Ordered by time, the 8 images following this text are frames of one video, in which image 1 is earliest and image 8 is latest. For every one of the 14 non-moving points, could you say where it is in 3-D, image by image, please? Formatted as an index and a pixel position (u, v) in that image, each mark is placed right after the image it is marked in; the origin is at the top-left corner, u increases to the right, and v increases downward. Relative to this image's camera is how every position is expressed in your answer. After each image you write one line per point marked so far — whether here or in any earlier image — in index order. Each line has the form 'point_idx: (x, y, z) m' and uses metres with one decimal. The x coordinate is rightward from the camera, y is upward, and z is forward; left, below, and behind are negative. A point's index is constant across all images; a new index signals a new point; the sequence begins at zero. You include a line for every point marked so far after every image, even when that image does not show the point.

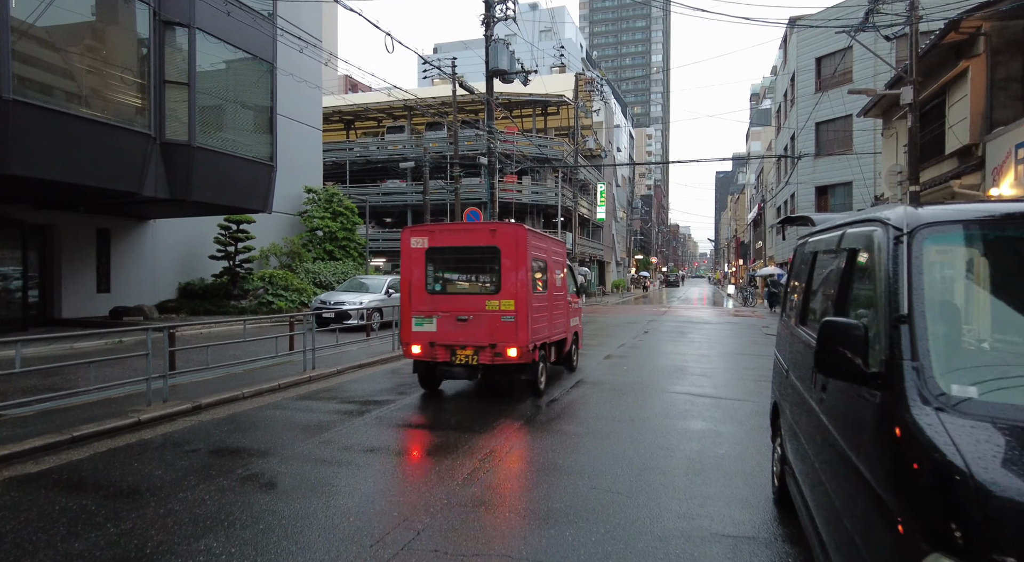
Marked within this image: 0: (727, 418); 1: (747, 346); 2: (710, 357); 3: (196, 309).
0: (+2.5, -1.6, +7.0) m
1: (+5.9, -1.6, +15.2) m
2: (+4.1, -1.6, +12.6) m
3: (-9.8, -0.9, +18.6) m
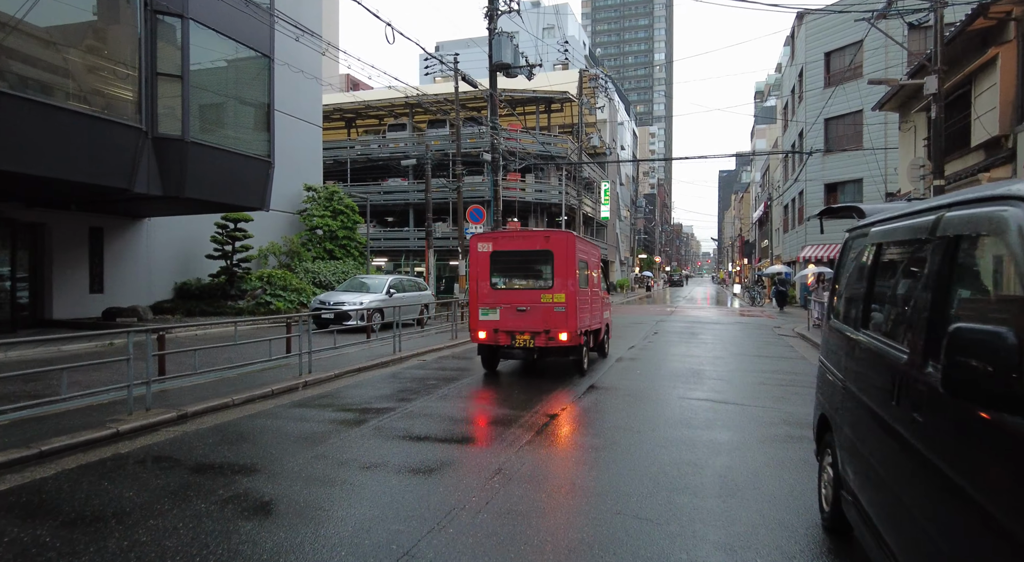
0: (+2.6, -1.6, +6.5) m
1: (+6.0, -1.6, +14.7) m
2: (+4.3, -1.6, +12.1) m
3: (-9.6, -0.9, +18.1) m
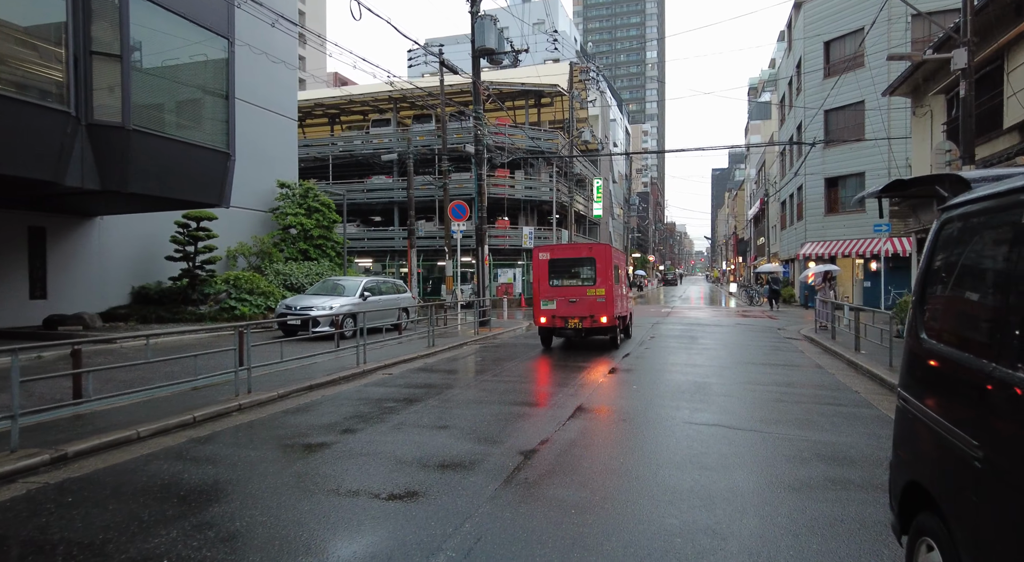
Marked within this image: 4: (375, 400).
0: (+2.3, -1.6, +5.1) m
1: (+5.6, -1.6, +13.3) m
2: (+3.9, -1.6, +10.7) m
3: (-10.0, -1.0, +16.6) m
4: (-1.8, -1.6, +8.0) m
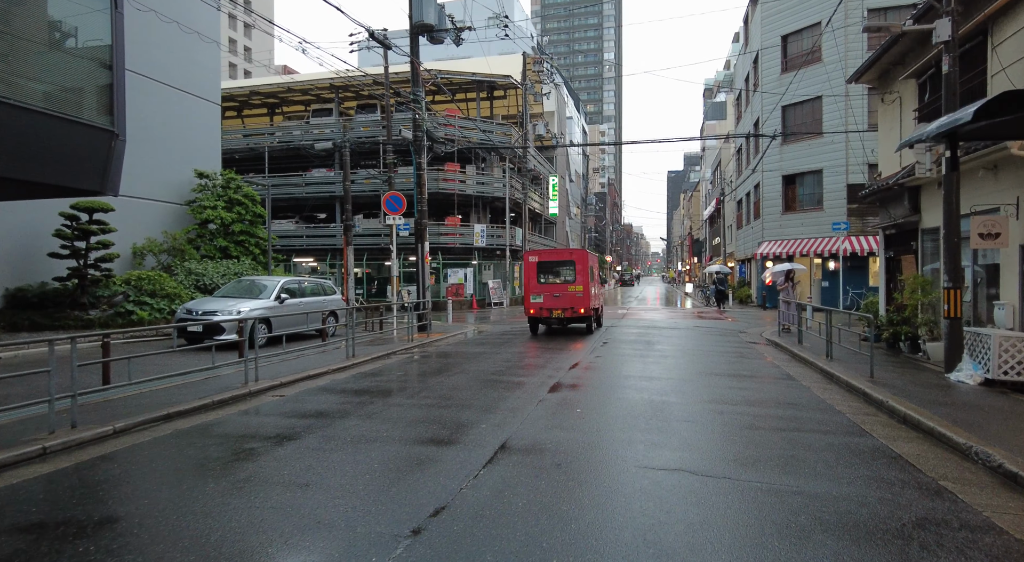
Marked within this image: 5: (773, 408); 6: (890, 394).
0: (+1.5, -1.6, +3.5) m
1: (+4.3, -1.6, +11.9) m
2: (+2.8, -1.5, +9.2) m
3: (-11.5, -1.0, +14.1) m
4: (-2.7, -1.6, +6.1) m
5: (+3.2, -1.6, +7.4) m
6: (+5.1, -1.5, +8.2) m
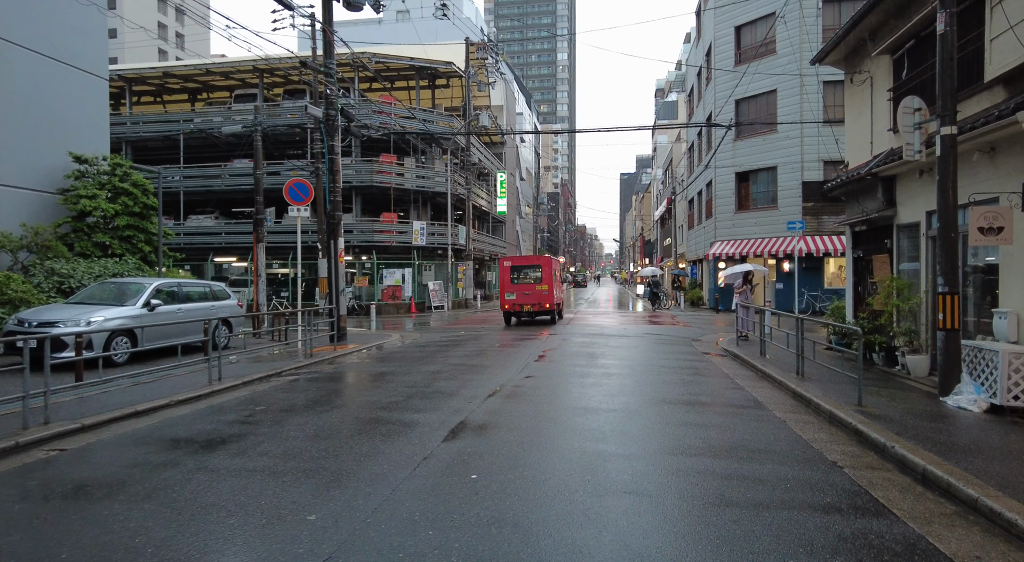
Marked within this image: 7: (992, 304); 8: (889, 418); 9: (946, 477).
0: (+0.7, -1.6, +1.4) m
1: (+2.9, -1.6, +10.0) m
2: (+1.5, -1.6, +7.2) m
3: (-13.1, -1.0, +11.0) m
4: (-3.7, -1.6, +3.6) m
5: (+2.1, -1.6, +5.4) m
6: (+4.0, -1.6, +6.3) m
7: (+7.2, -0.3, +9.0) m
8: (+4.3, -1.6, +6.9) m
9: (+3.4, -1.5, +4.8) m
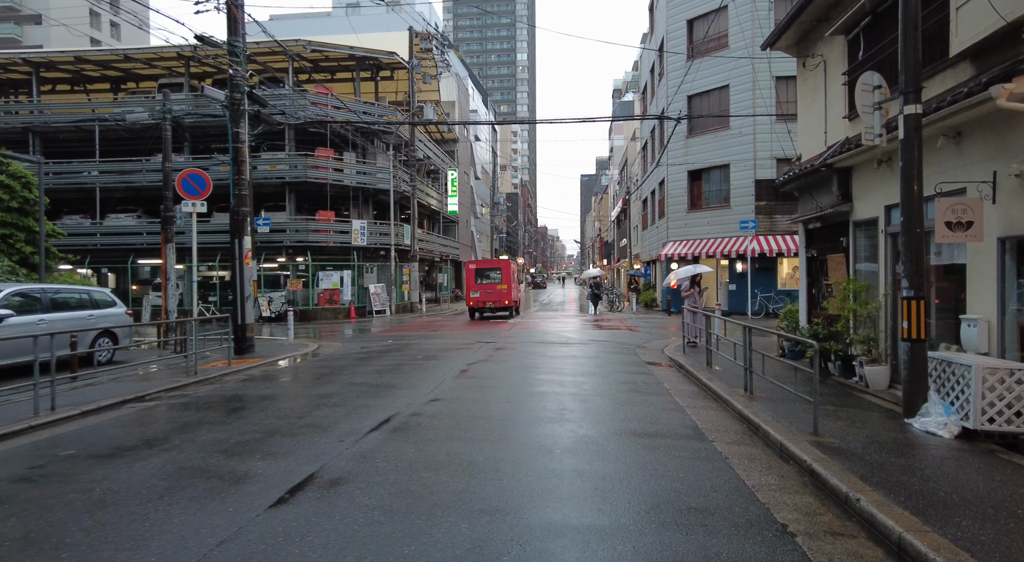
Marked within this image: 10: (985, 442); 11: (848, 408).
0: (-0.1, -1.7, -0.1) m
1: (+1.6, -1.7, +8.7) m
2: (+0.4, -1.6, +5.8) m
3: (-14.5, -1.2, +8.7) m
4: (-4.7, -1.7, +1.9) m
5: (+1.1, -1.7, +4.0) m
6: (+2.9, -1.6, +5.1) m
7: (+5.9, -0.4, +8.0) m
8: (+3.2, -1.6, +5.7) m
9: (+2.4, -1.6, +3.5) m
10: (+5.0, -1.7, +6.4) m
11: (+4.4, -1.7, +7.8) m
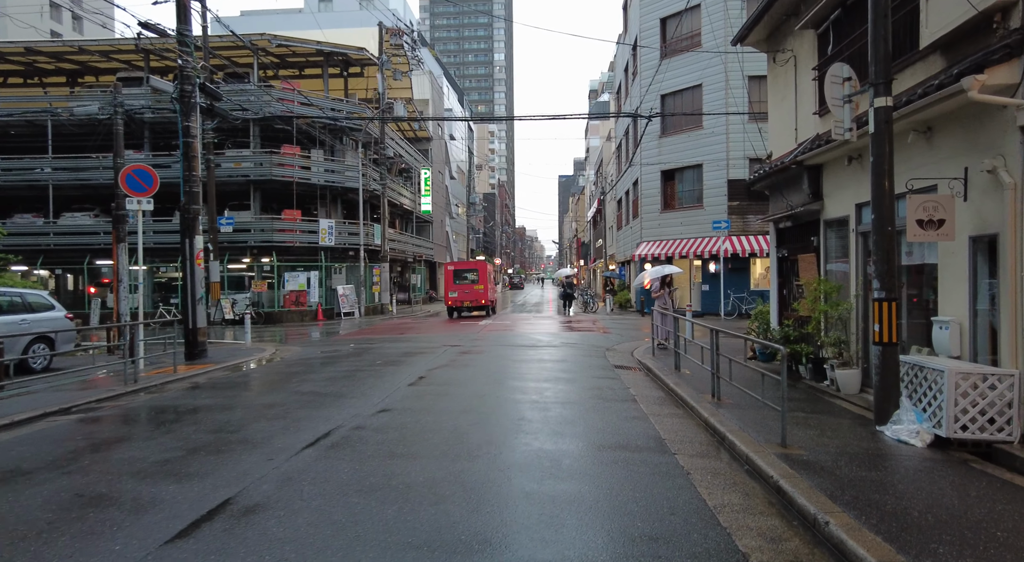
0: (-0.3, -1.7, -0.5) m
1: (+1.0, -1.7, +8.3) m
2: (-0.1, -1.7, +5.3) m
3: (-15.0, -1.2, +7.7) m
4: (-5.0, -1.7, +1.3) m
5: (+0.6, -1.7, +3.6) m
6: (+2.4, -1.6, +4.7) m
7: (+5.3, -0.4, +7.7) m
8: (+2.7, -1.6, +5.4) m
9: (+2.0, -1.6, +3.1) m
10: (+4.5, -1.7, +6.1) m
11: (+3.8, -1.7, +7.5) m
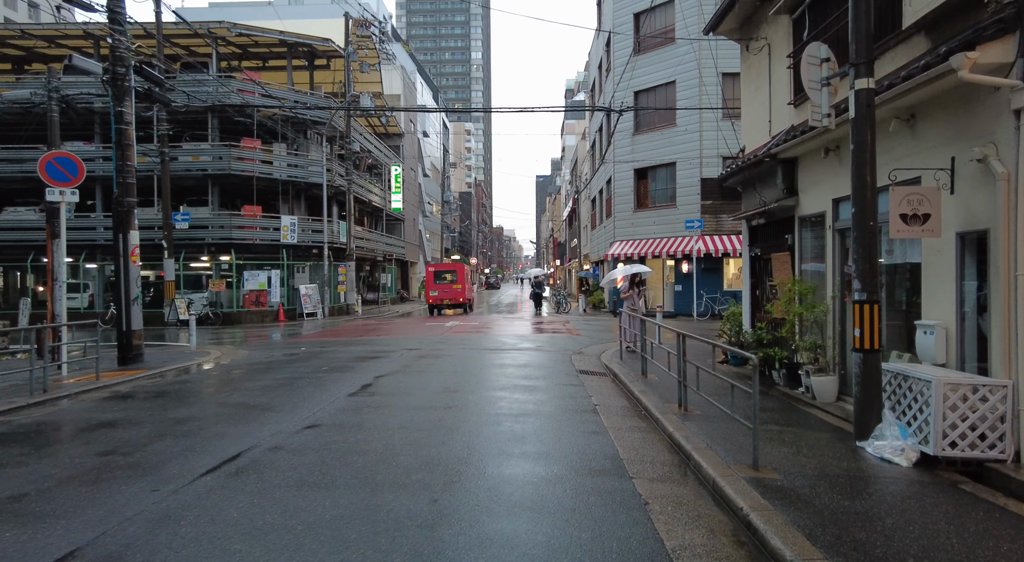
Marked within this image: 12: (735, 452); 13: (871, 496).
0: (-0.7, -1.7, -1.3) m
1: (+0.3, -1.7, +7.5) m
2: (-0.6, -1.7, +4.5) m
3: (-15.6, -1.2, +6.4) m
4: (-5.4, -1.7, +0.3) m
5: (+0.2, -1.7, +2.8) m
6: (+1.9, -1.6, +4.0) m
7: (+4.7, -0.4, +7.1) m
8: (+2.2, -1.6, +4.7) m
9: (+1.6, -1.6, +2.4) m
10: (+3.9, -1.7, +5.5) m
11: (+3.2, -1.7, +6.9) m
12: (+2.1, -1.6, +5.6) m
13: (+2.8, -1.7, +4.6) m
